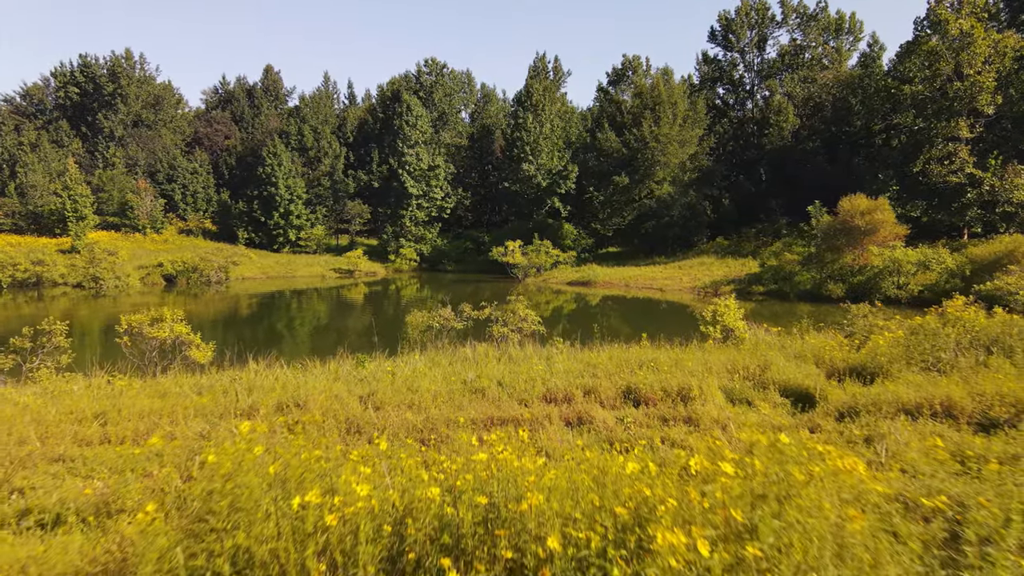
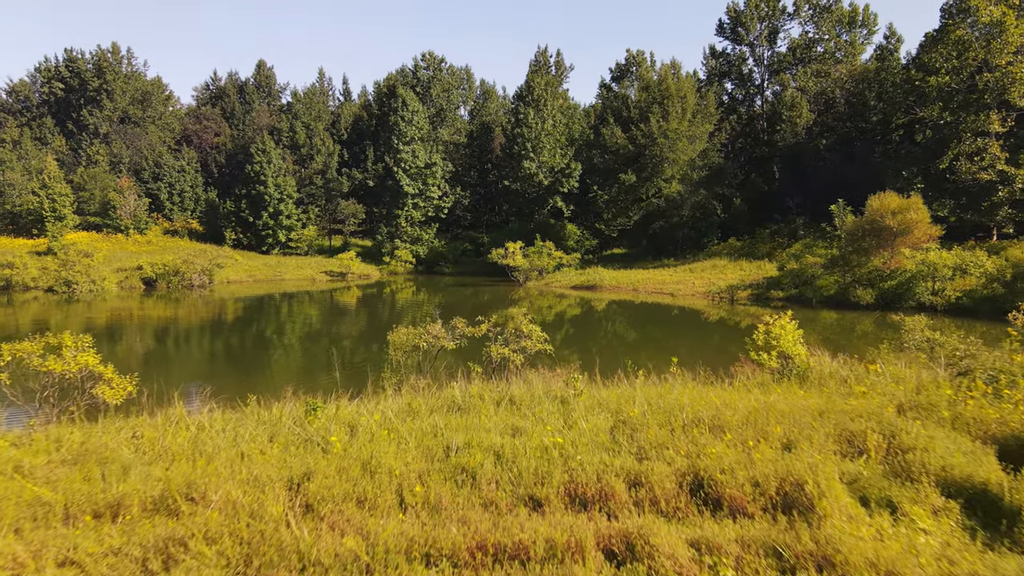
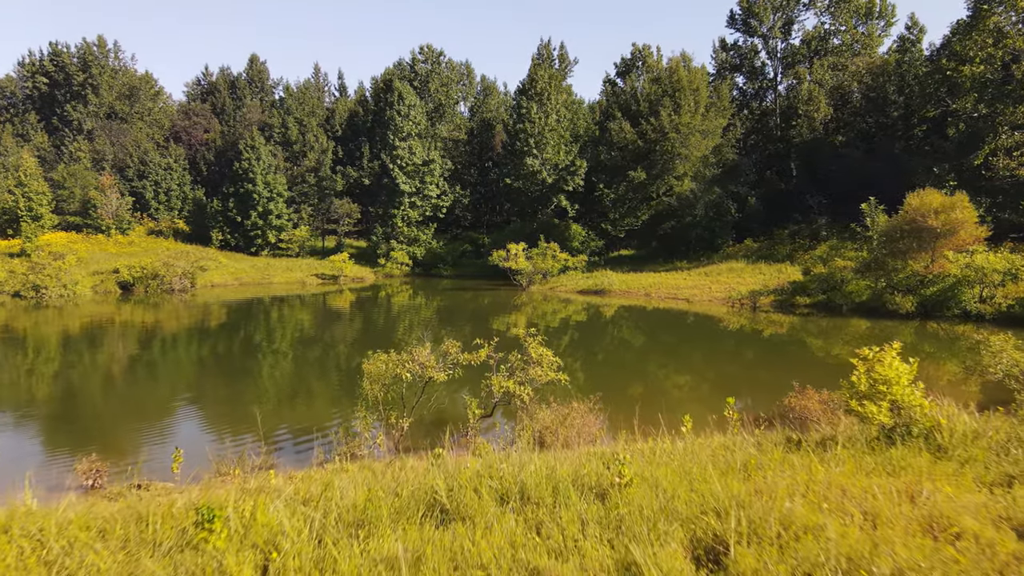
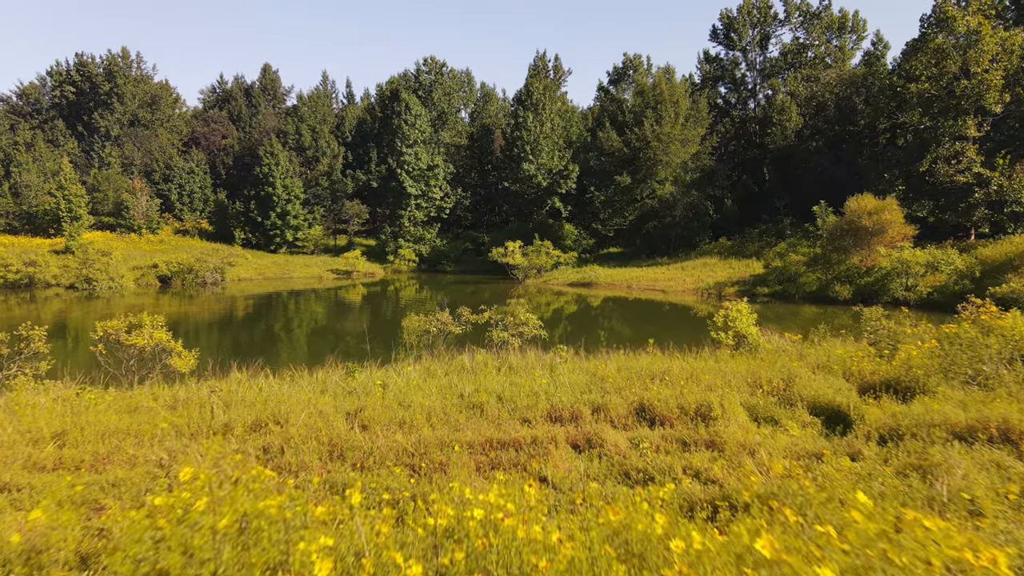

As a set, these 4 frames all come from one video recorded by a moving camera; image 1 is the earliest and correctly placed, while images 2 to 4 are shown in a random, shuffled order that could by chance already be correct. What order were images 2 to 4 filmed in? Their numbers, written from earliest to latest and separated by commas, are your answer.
4, 2, 3
